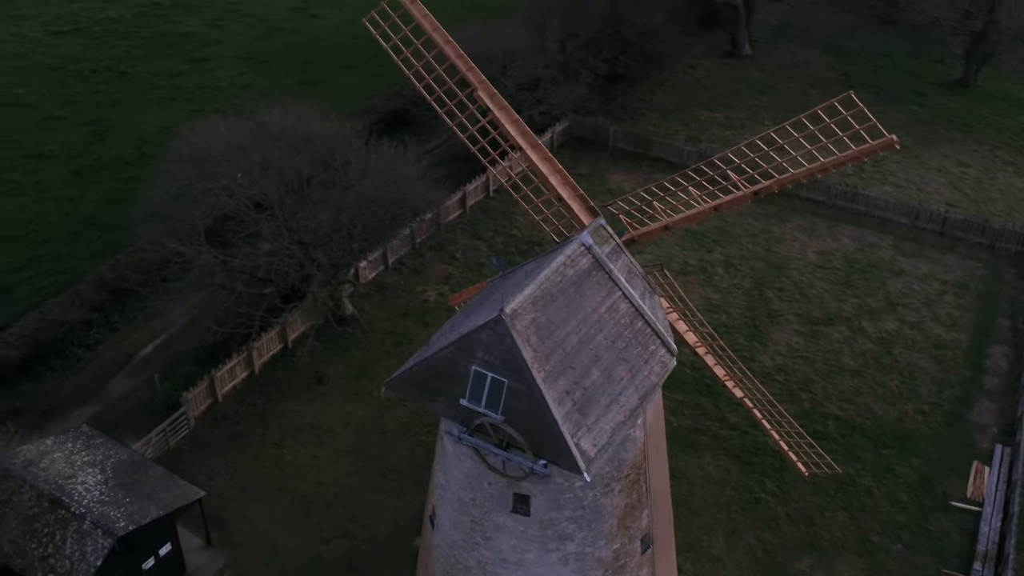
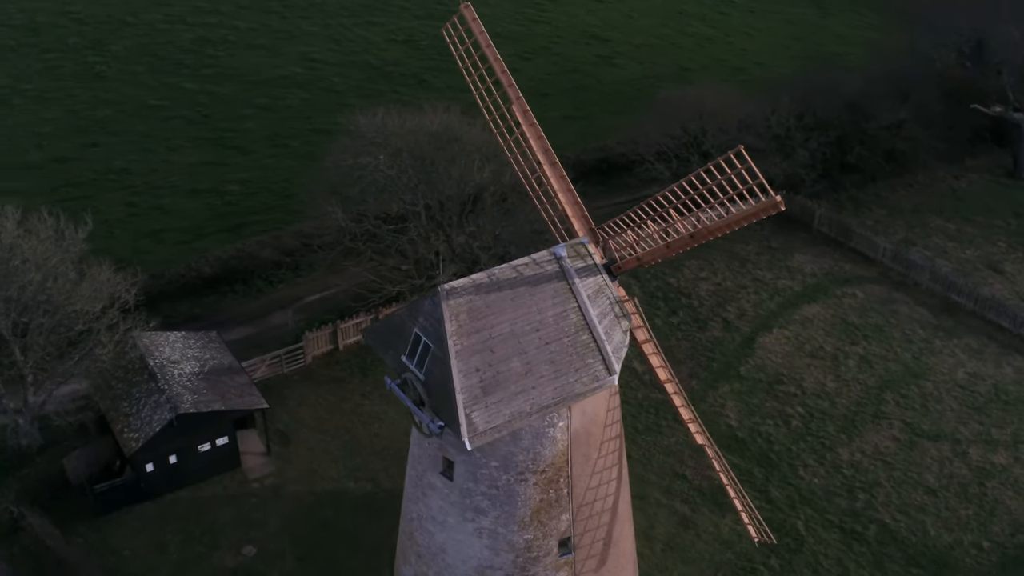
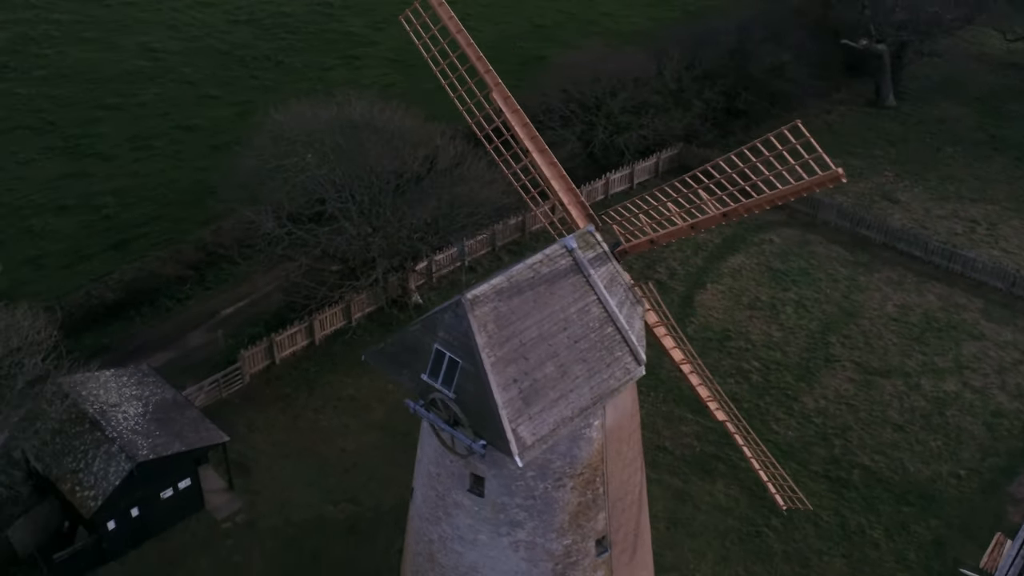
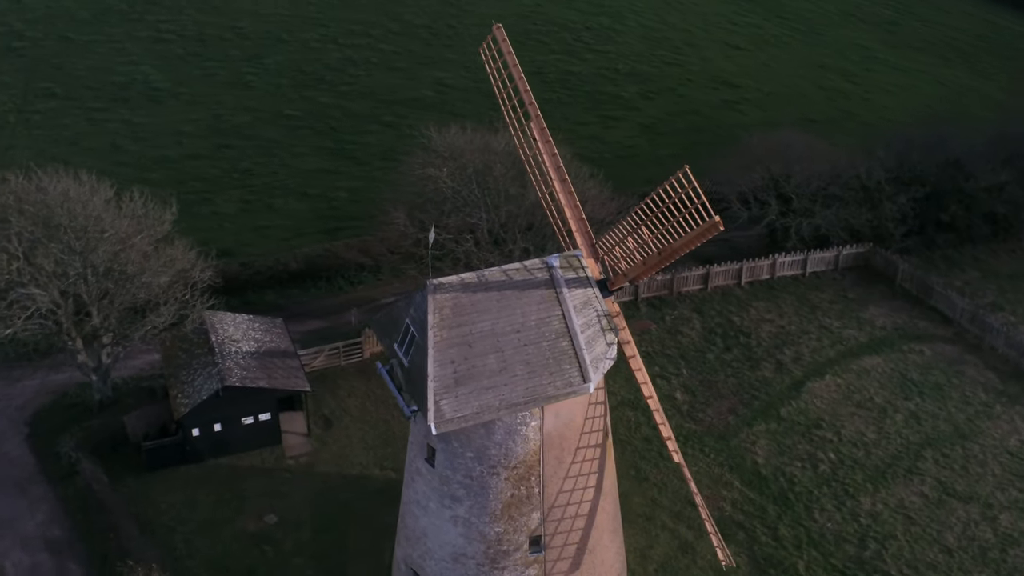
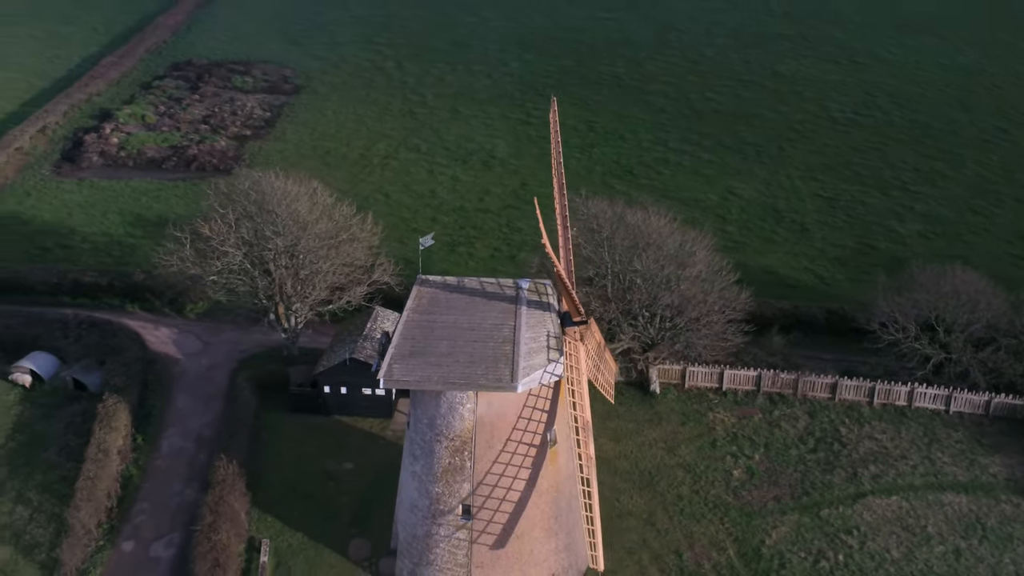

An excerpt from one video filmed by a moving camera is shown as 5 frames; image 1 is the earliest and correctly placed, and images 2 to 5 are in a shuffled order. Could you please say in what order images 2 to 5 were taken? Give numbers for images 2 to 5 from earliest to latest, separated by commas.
3, 2, 4, 5
